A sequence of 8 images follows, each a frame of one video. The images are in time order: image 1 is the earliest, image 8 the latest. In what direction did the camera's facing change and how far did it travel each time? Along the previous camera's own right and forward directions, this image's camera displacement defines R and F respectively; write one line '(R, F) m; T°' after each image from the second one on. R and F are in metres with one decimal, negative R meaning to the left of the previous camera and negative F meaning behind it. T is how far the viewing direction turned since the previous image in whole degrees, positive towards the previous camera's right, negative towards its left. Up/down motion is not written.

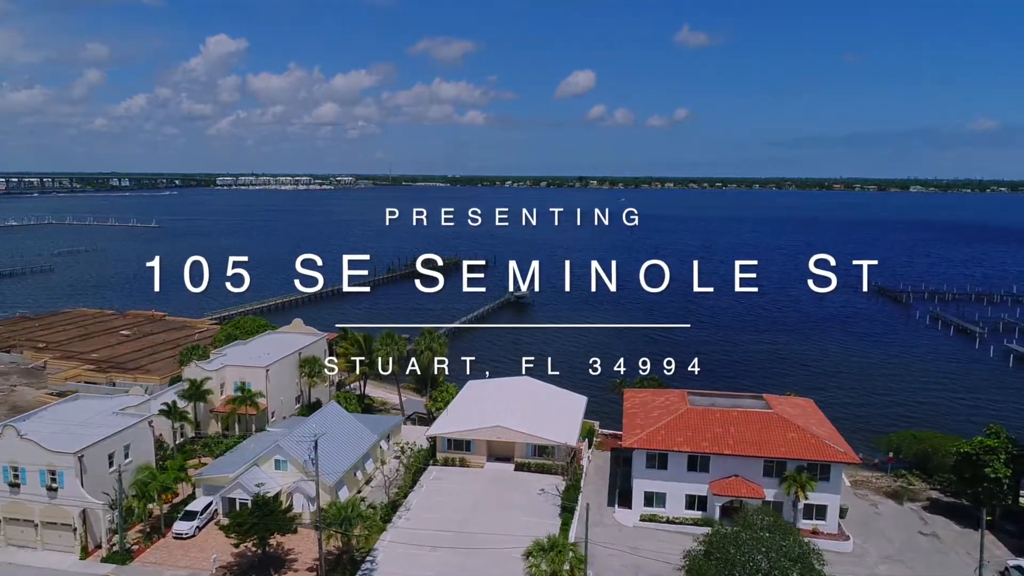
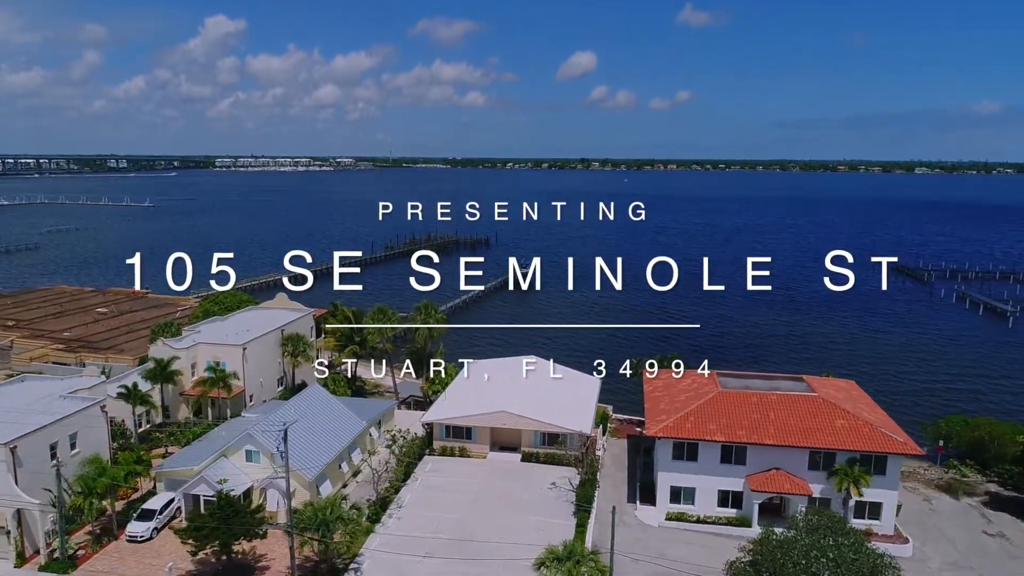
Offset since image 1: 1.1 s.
(-0.3, +5.3) m; 0°
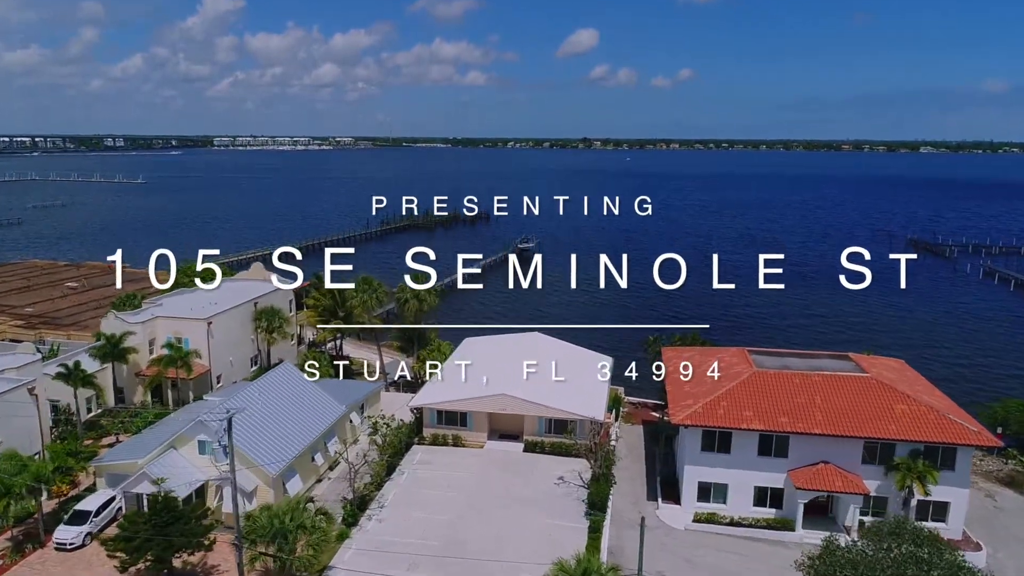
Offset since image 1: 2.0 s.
(0.0, +5.3) m; 0°
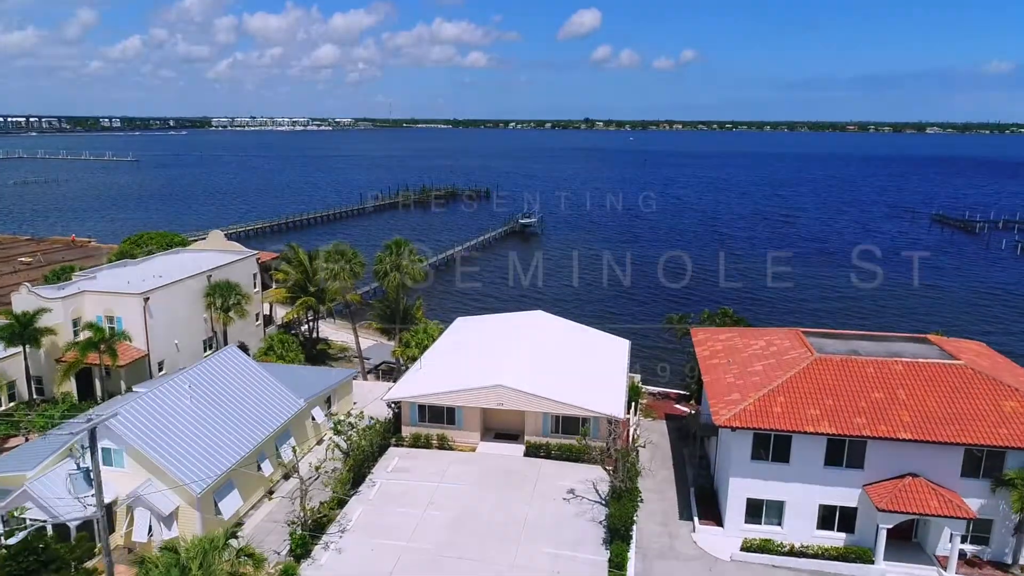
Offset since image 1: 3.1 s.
(+0.1, +6.6) m; 0°
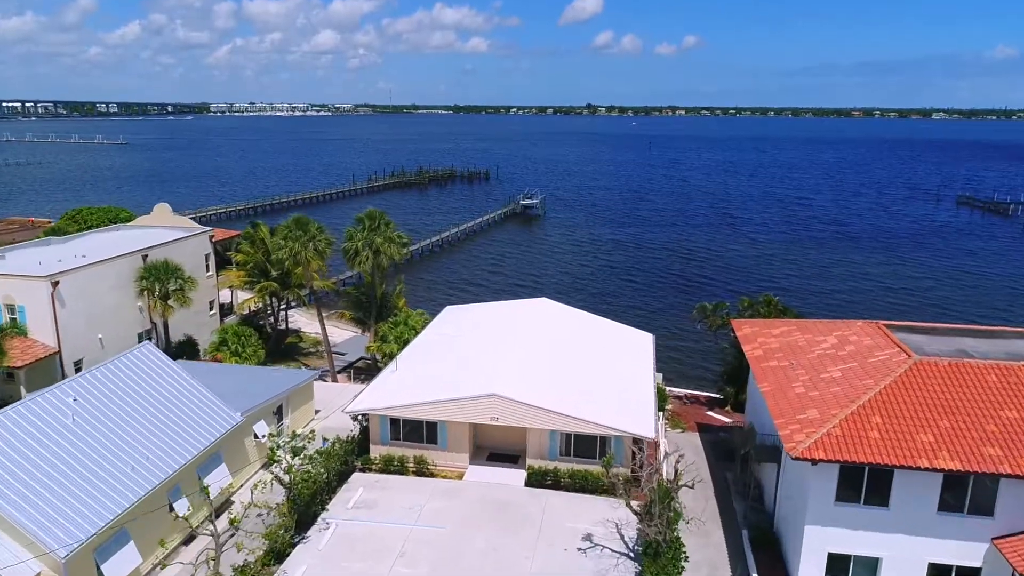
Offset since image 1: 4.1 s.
(+0.1, +6.3) m; 0°
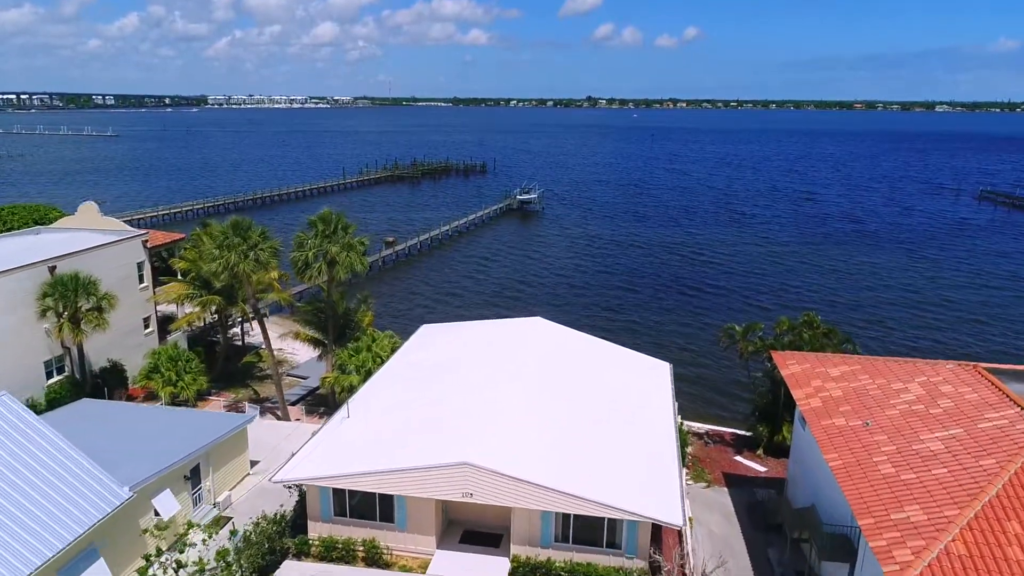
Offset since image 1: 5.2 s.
(+0.4, +5.4) m; 0°
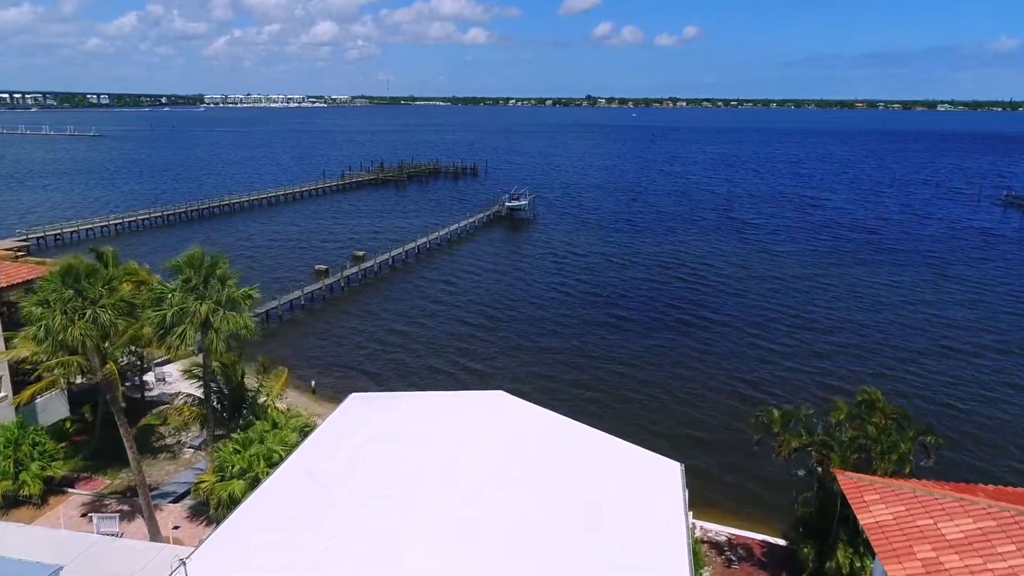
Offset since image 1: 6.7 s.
(+1.2, +7.0) m; 0°
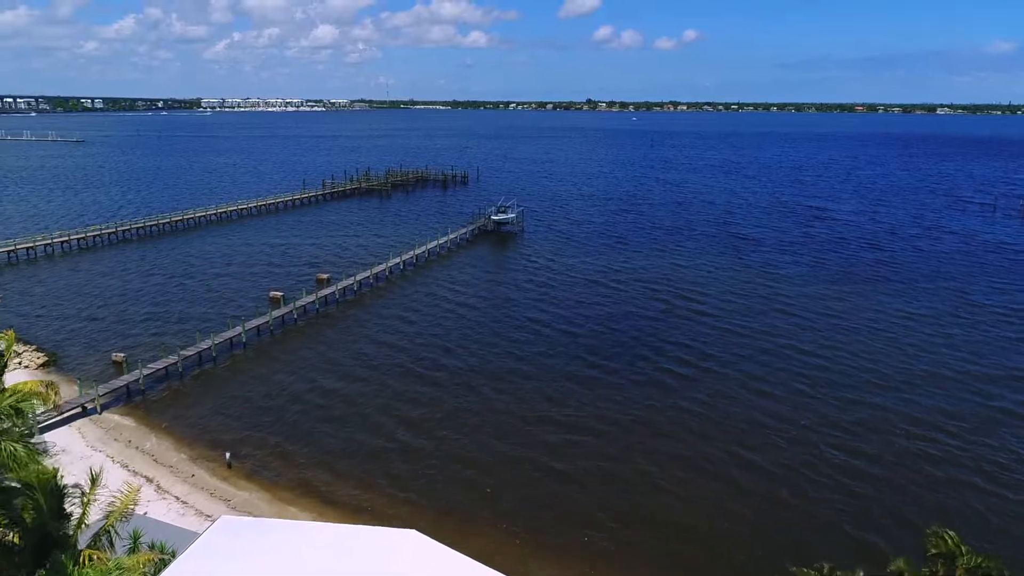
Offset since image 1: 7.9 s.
(+1.5, +5.8) m; 0°
